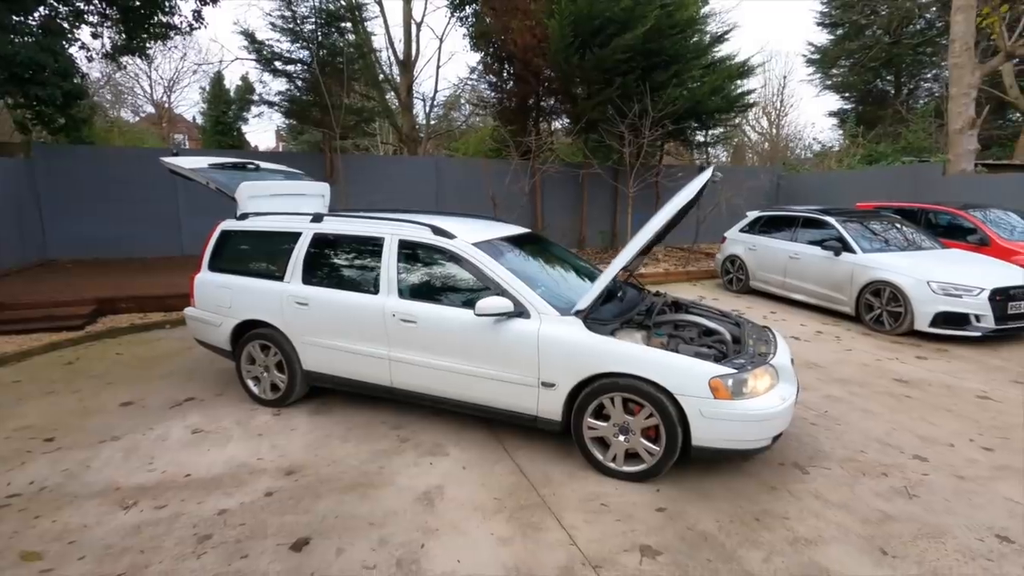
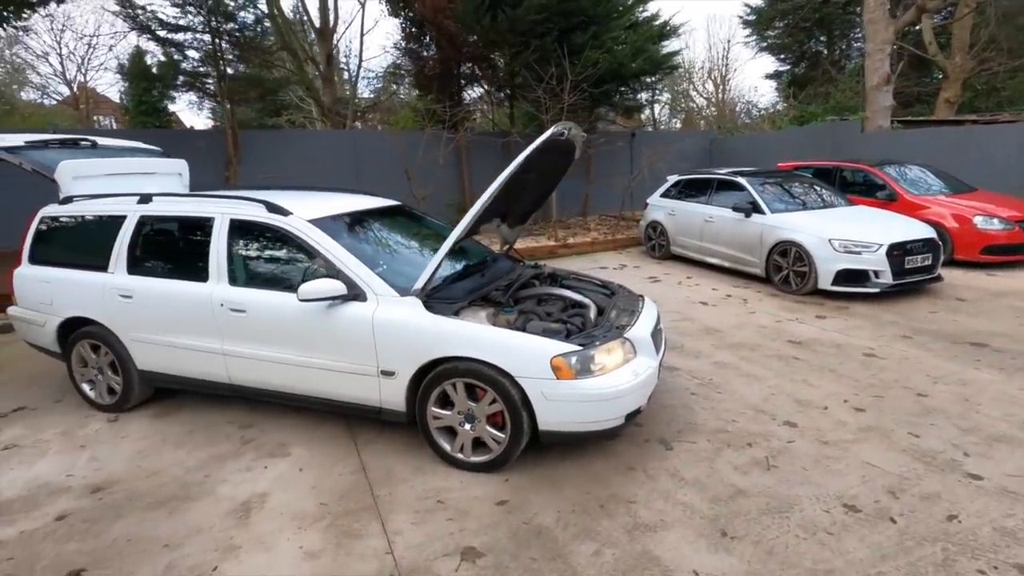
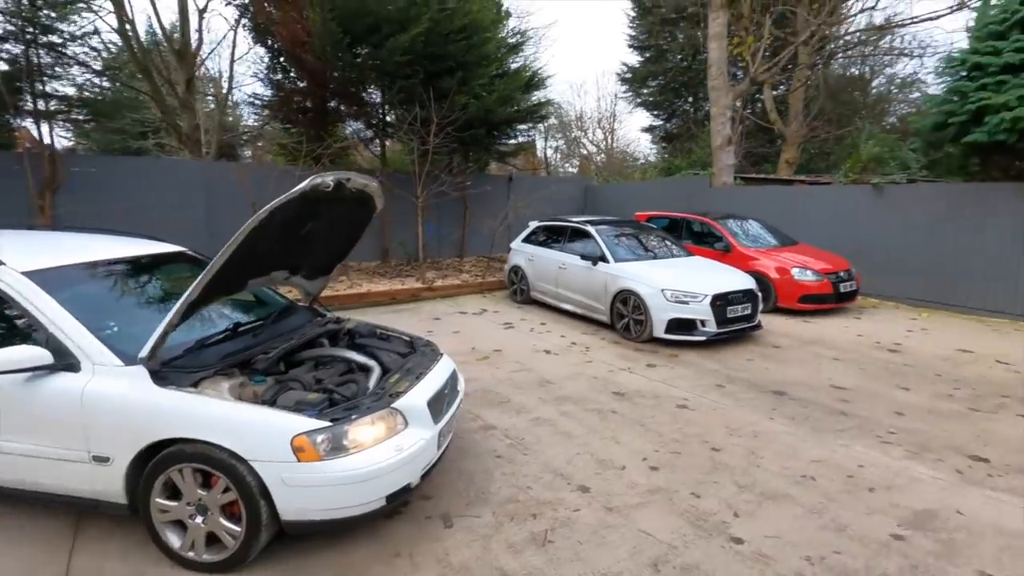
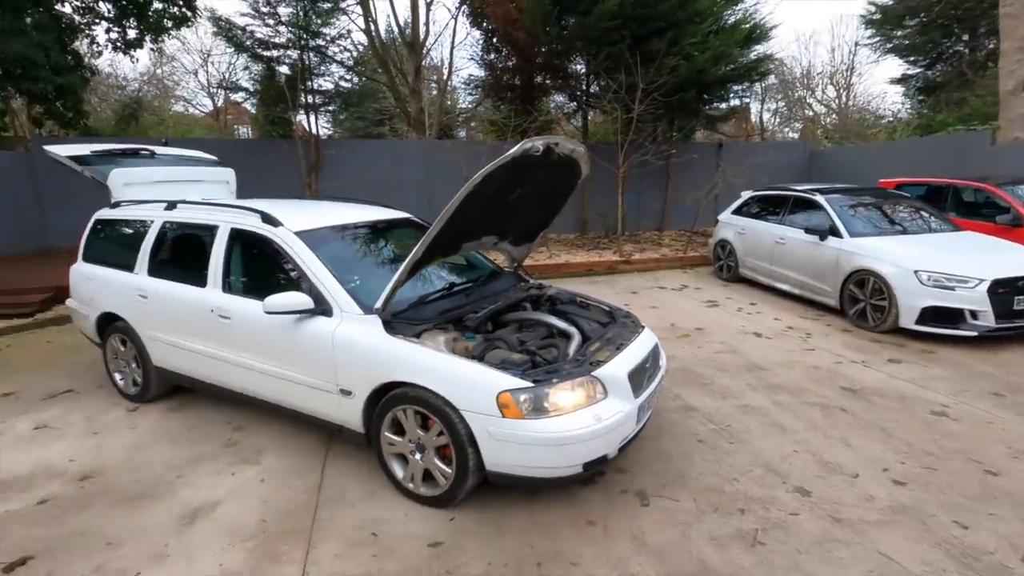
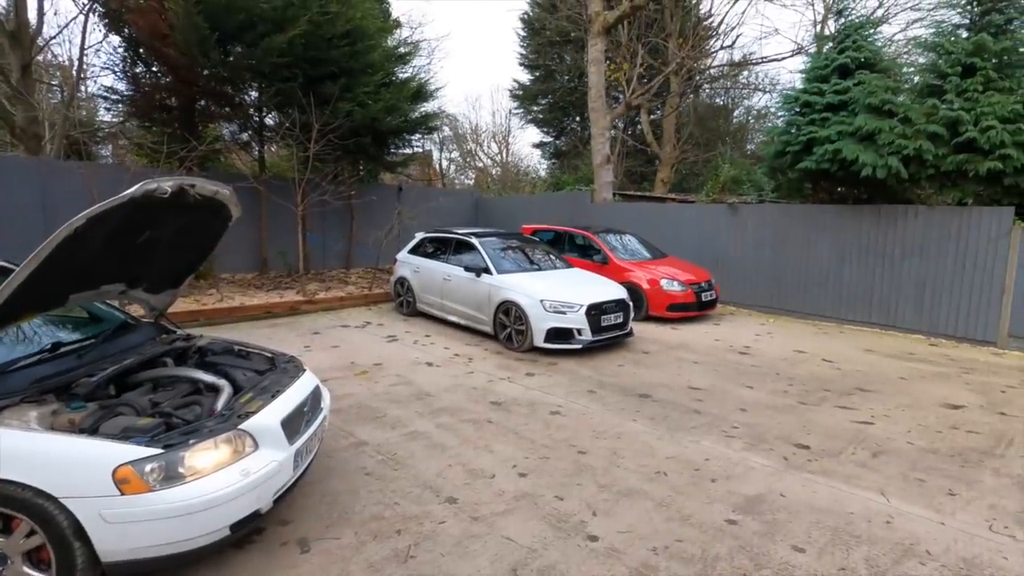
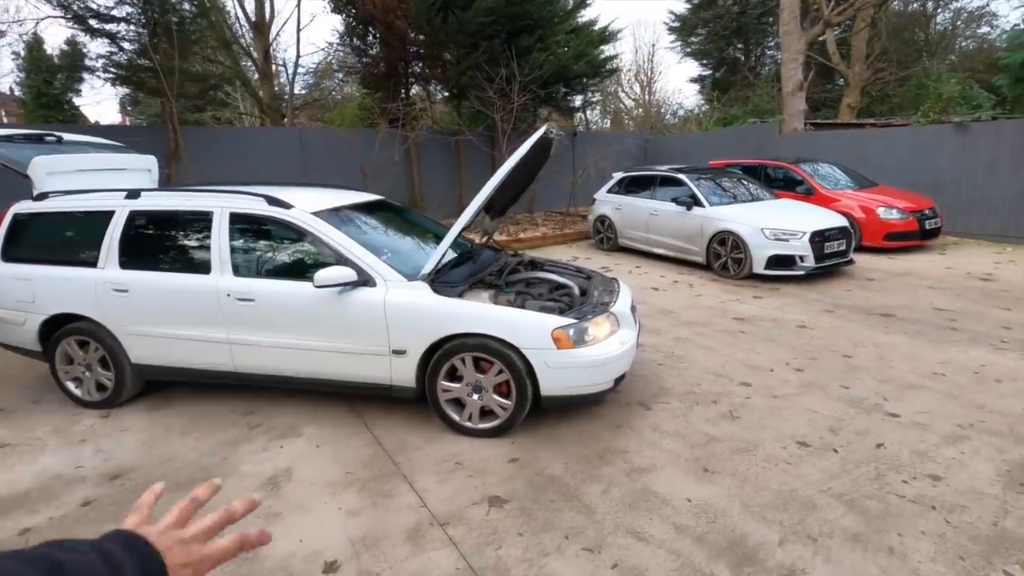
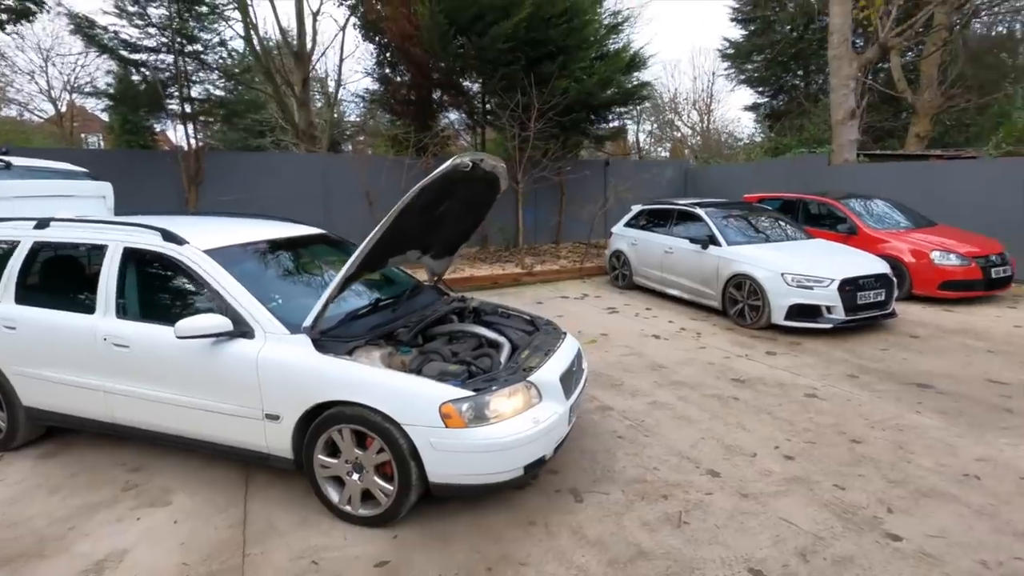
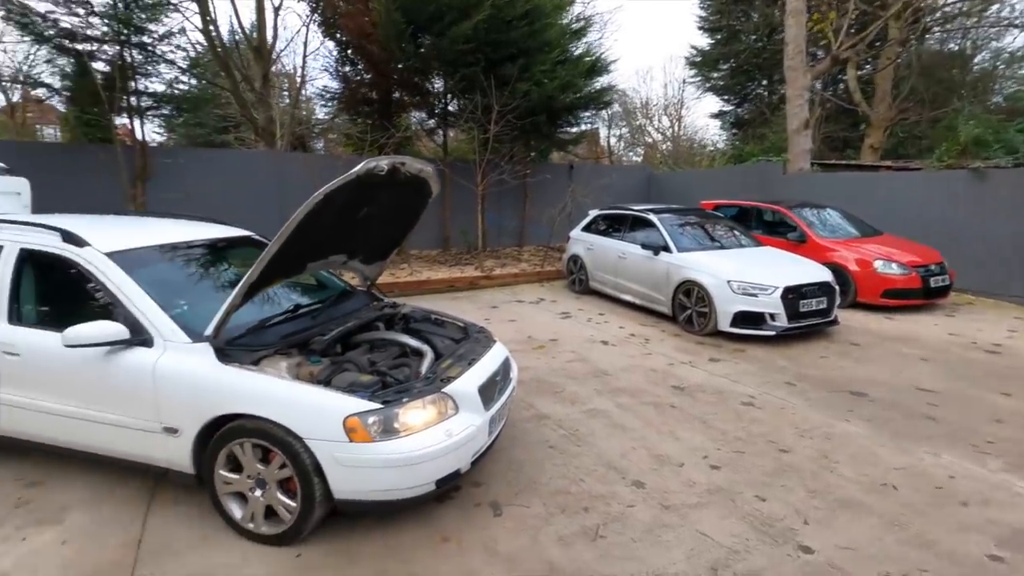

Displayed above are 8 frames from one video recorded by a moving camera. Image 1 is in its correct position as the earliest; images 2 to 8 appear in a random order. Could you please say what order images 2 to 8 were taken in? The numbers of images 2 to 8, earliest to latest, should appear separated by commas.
6, 2, 7, 3, 5, 8, 4
